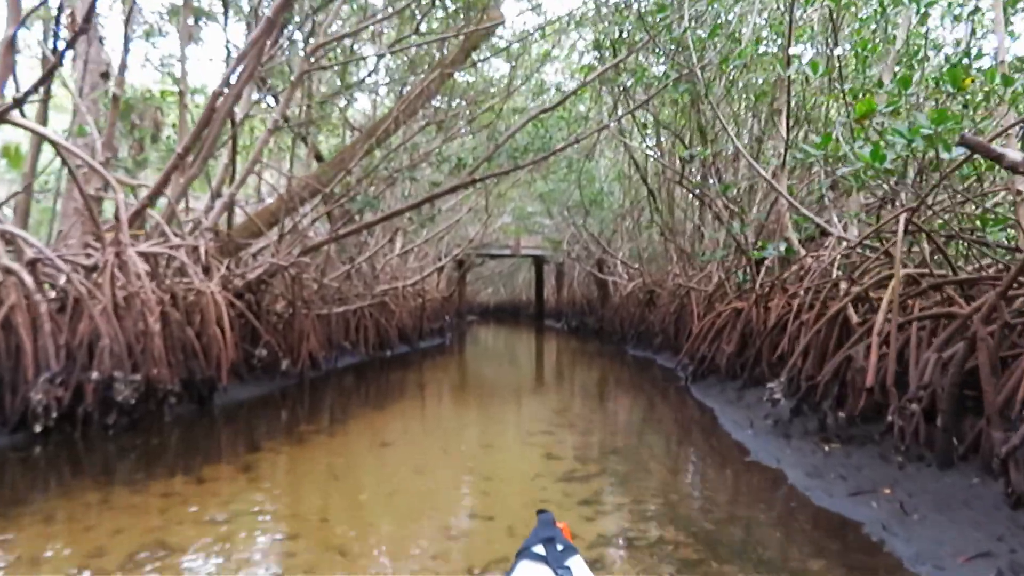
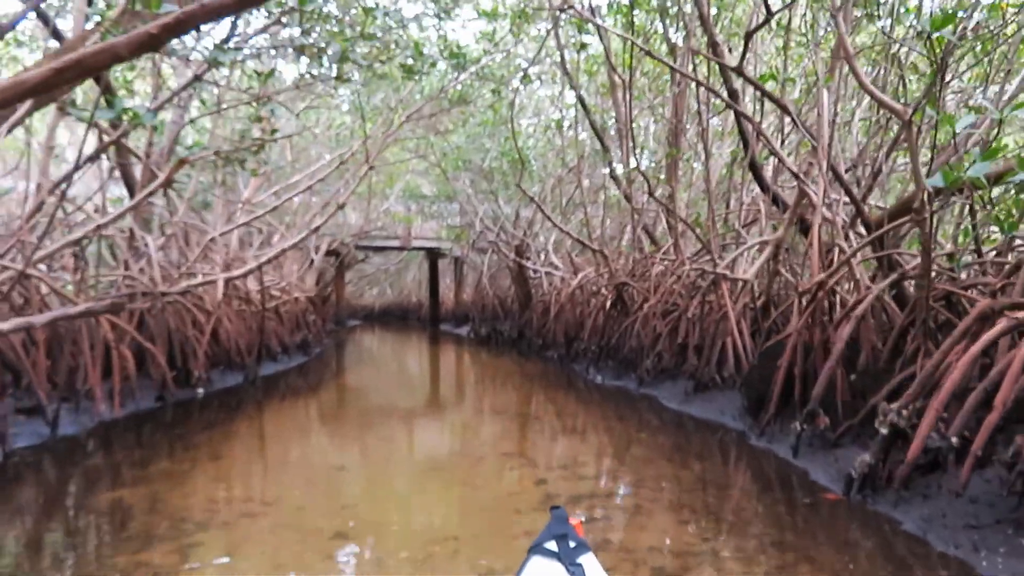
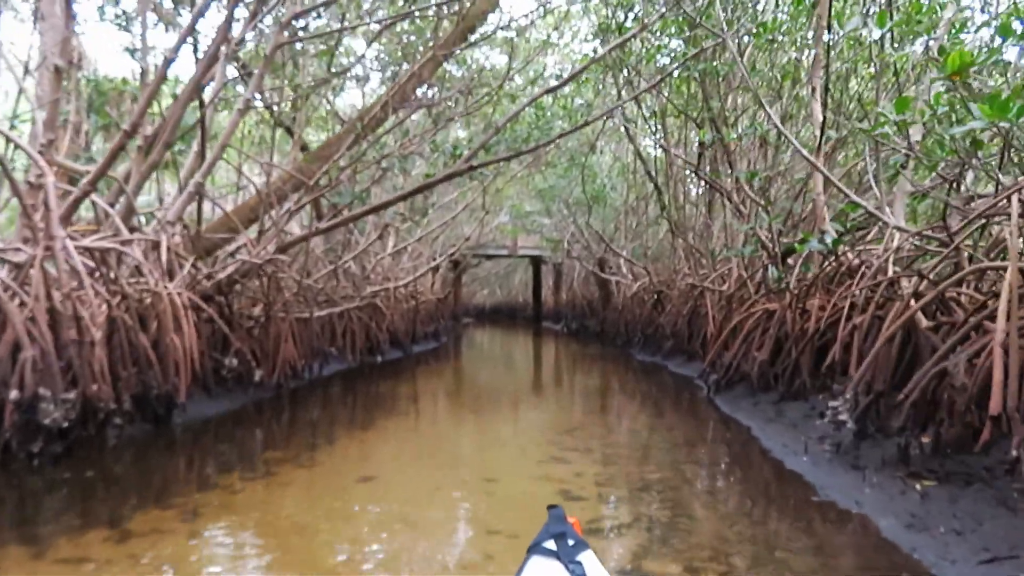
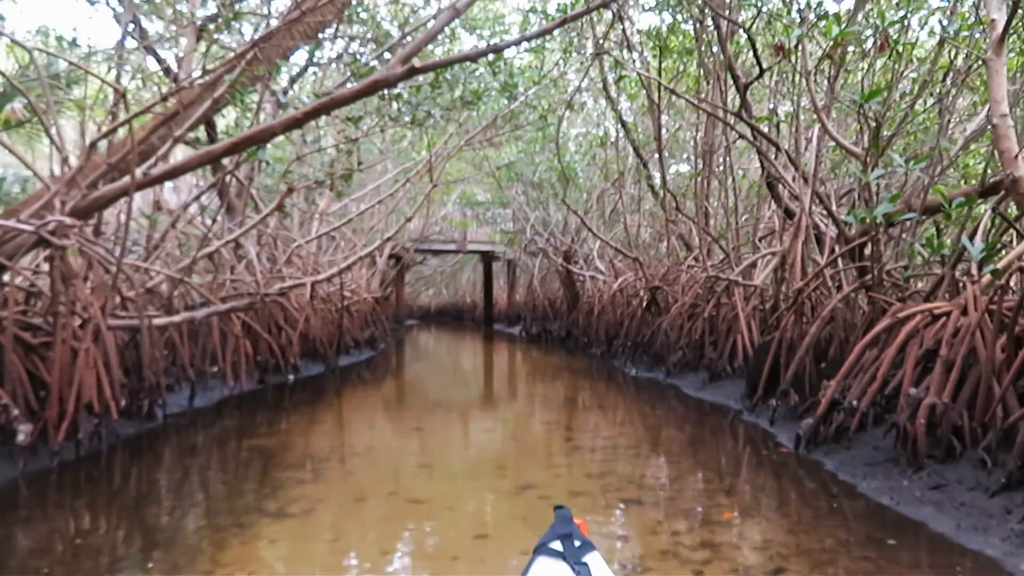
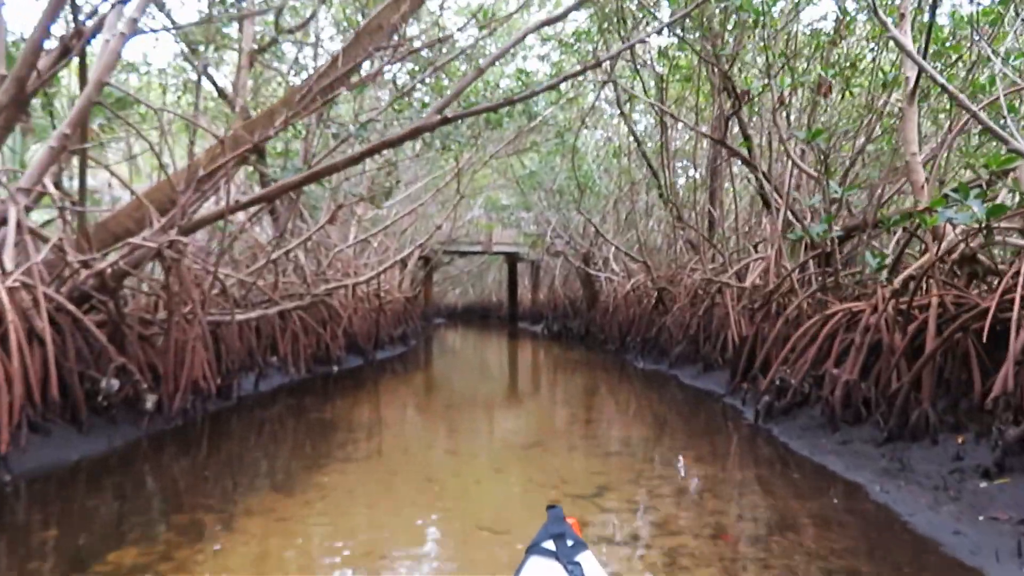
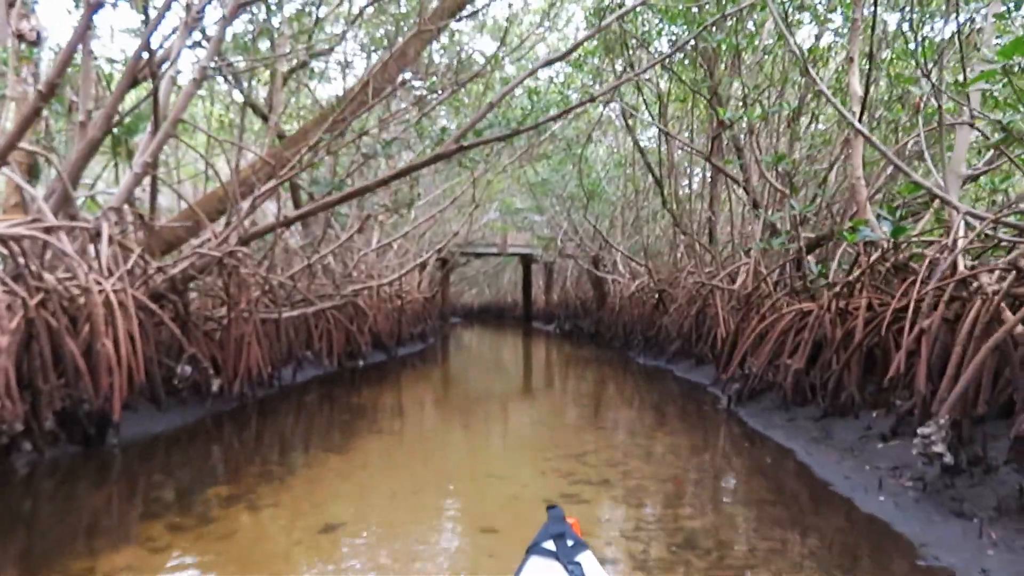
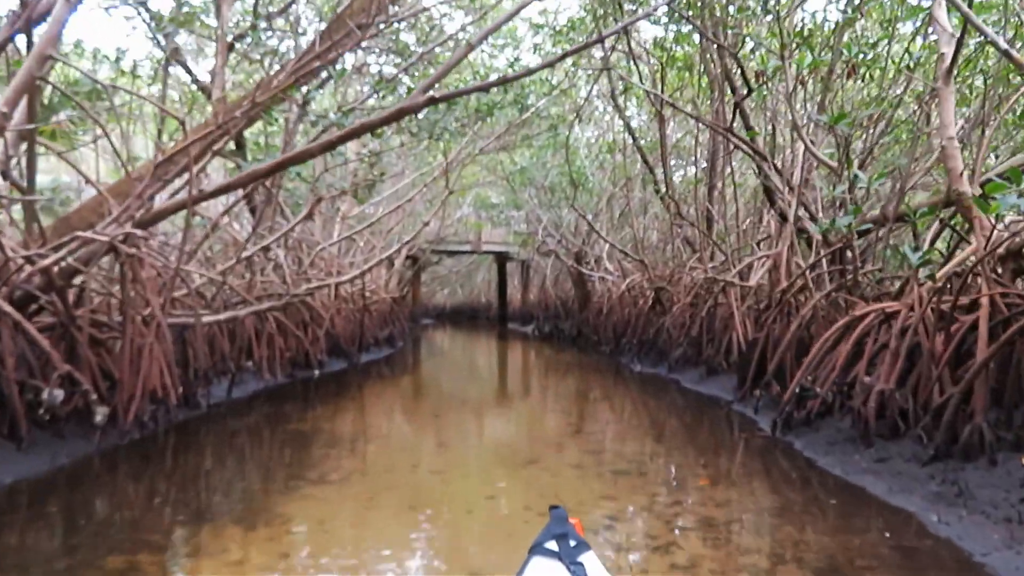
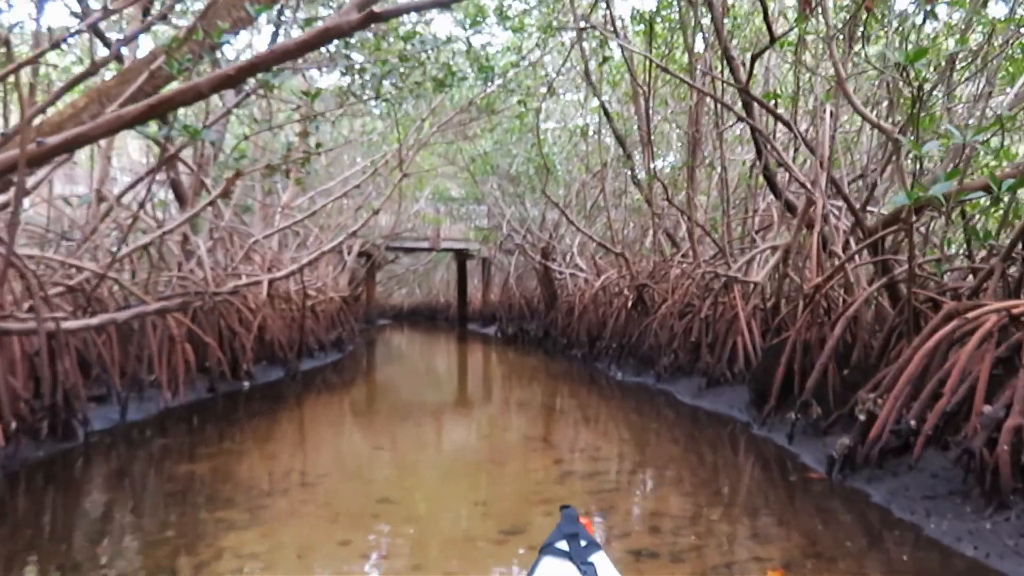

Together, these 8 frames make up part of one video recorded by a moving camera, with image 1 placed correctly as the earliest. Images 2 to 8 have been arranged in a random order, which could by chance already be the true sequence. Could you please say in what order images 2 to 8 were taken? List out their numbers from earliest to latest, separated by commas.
3, 6, 5, 7, 4, 8, 2
